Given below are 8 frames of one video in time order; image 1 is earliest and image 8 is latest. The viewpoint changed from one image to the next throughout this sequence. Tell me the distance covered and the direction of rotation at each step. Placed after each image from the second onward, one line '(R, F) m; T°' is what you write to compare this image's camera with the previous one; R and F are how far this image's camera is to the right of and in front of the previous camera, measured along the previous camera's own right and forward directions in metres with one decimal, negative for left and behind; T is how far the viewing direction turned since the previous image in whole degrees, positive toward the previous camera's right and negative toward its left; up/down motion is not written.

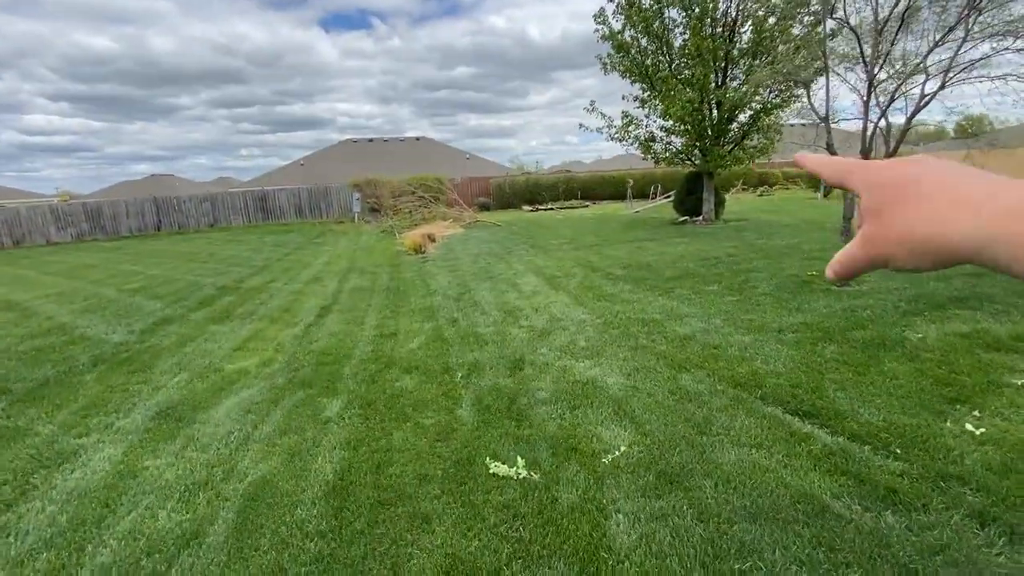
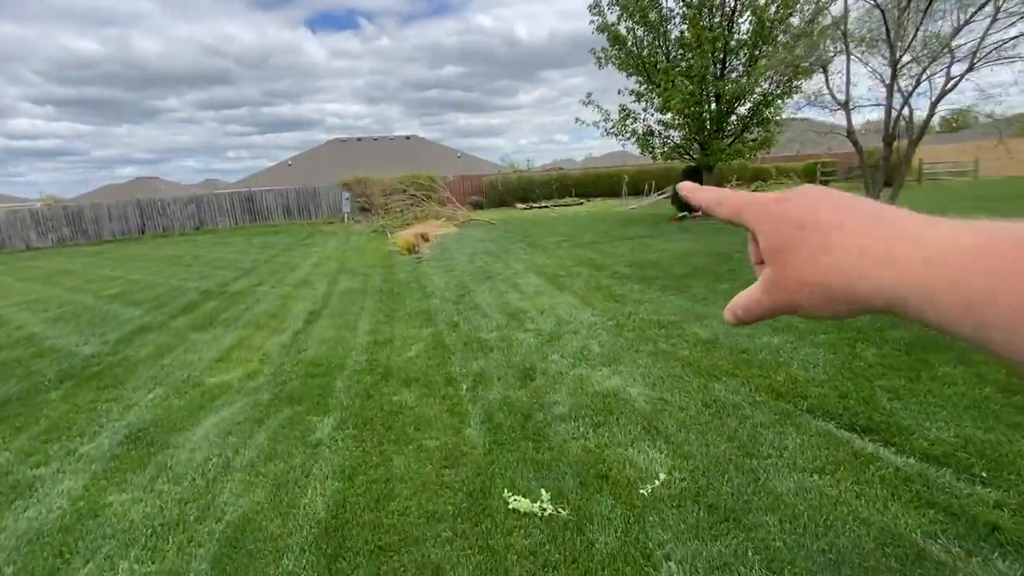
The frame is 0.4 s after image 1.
(-0.1, +0.4) m; +1°
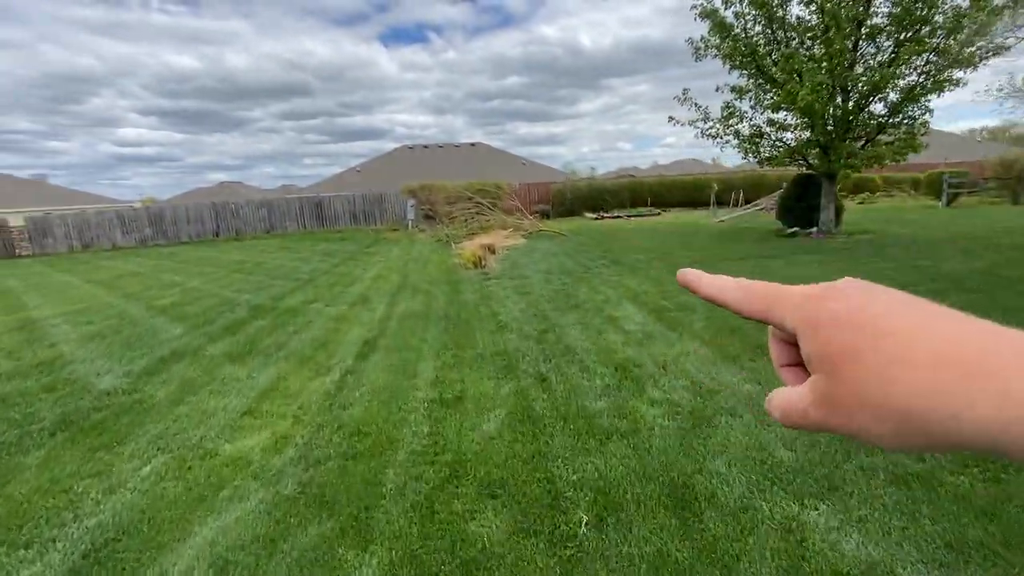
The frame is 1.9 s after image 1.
(-0.4, +1.3) m; -7°
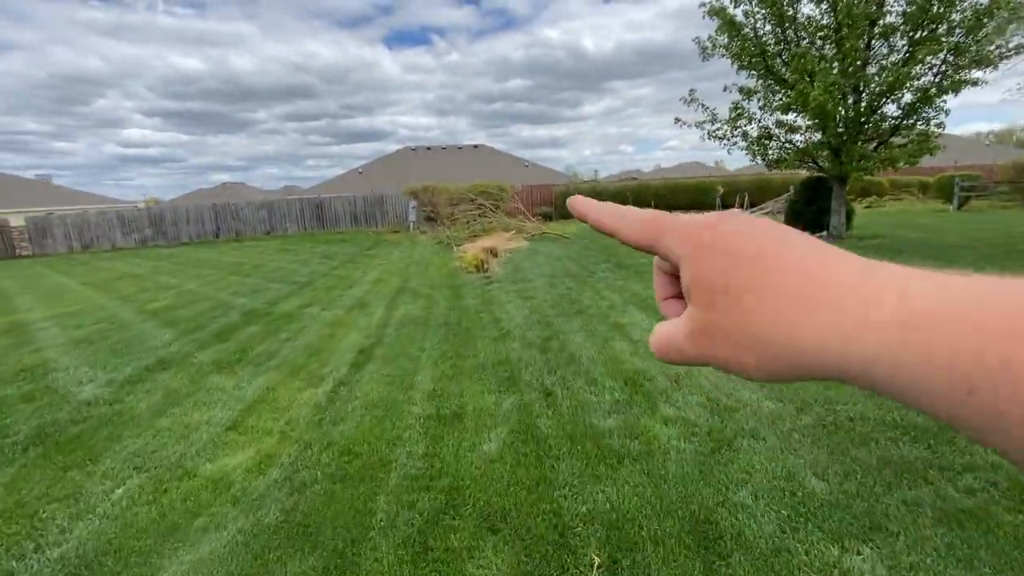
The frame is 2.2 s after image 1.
(0.0, +0.2) m; 0°
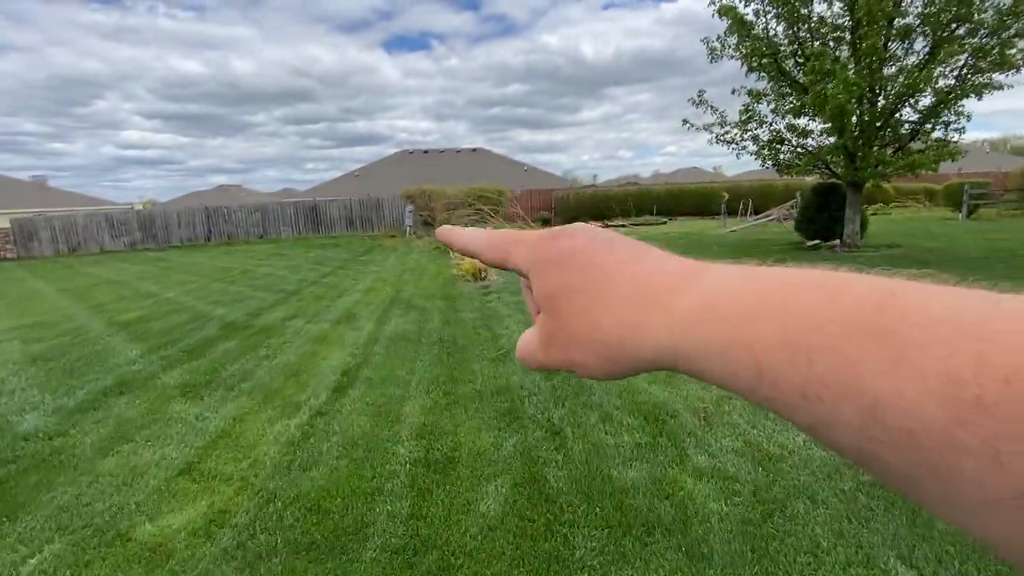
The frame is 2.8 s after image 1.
(0.0, +0.5) m; 0°
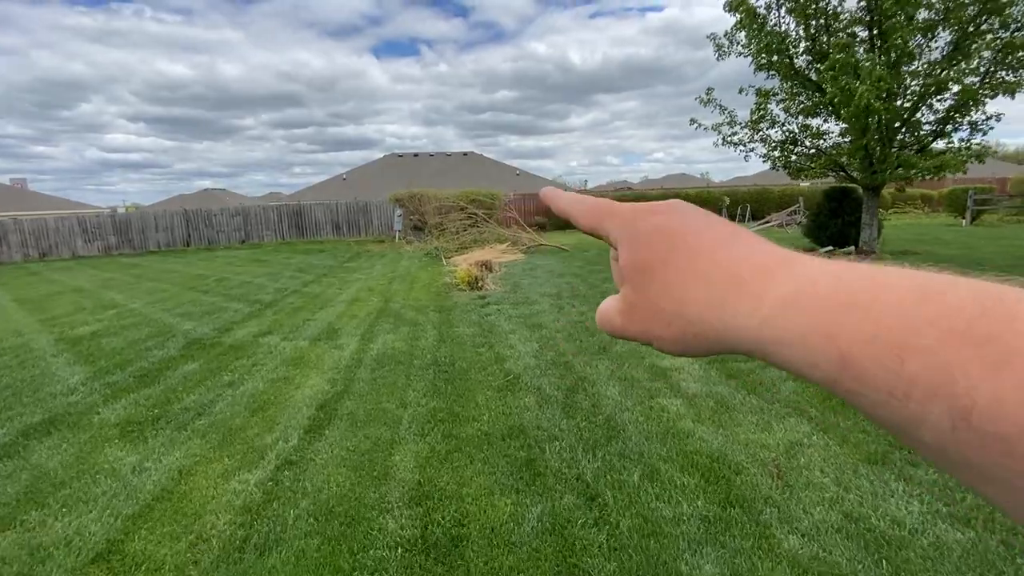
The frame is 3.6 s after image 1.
(-0.2, +0.7) m; +1°
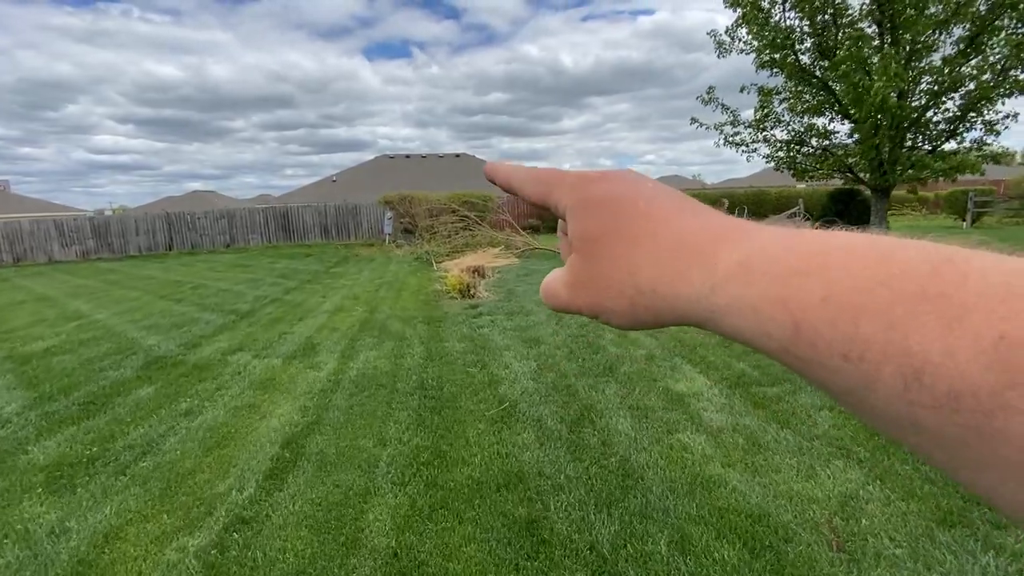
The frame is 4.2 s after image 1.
(0.0, +0.5) m; +1°
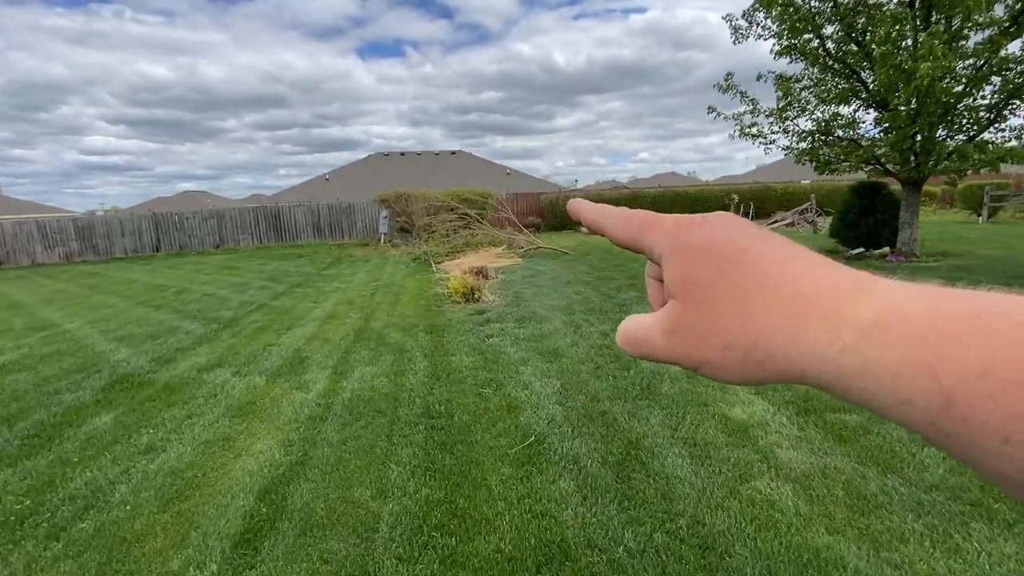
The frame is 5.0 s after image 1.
(-0.2, +0.6) m; 0°
